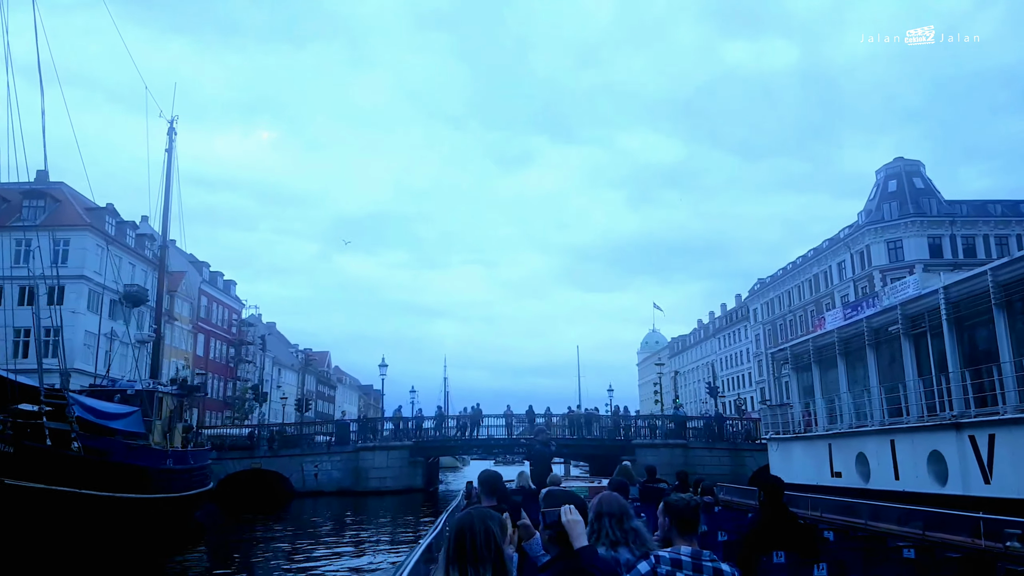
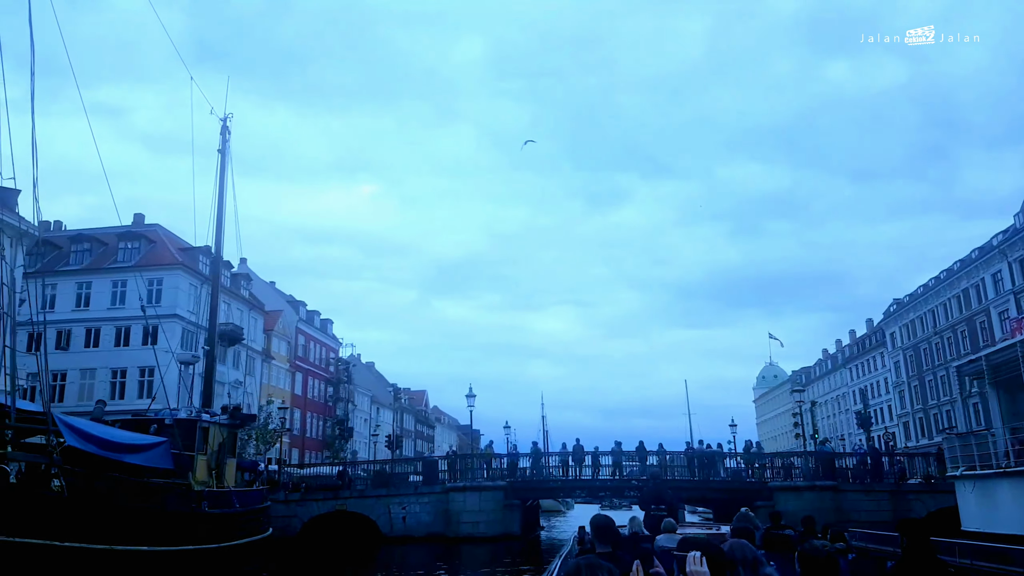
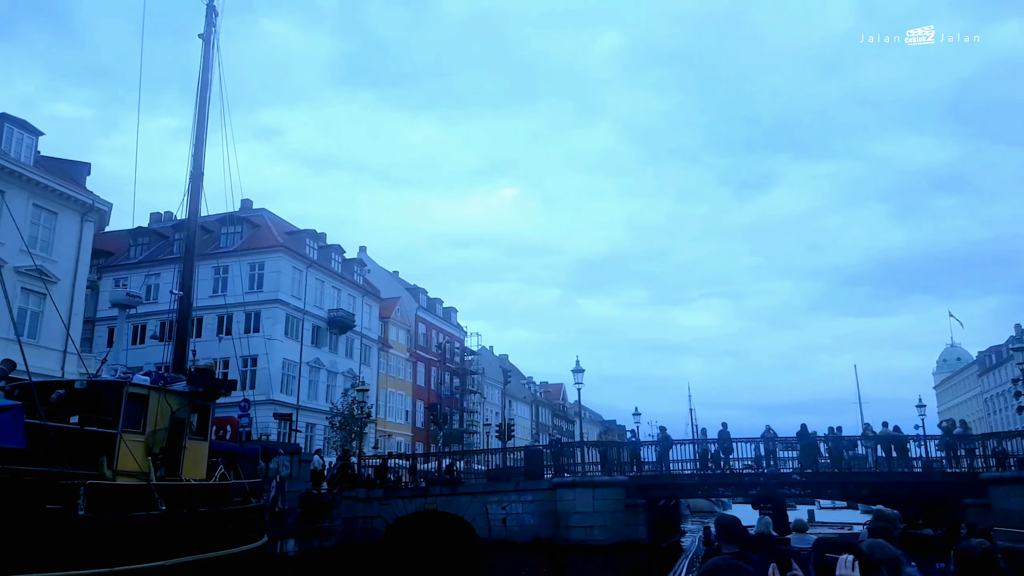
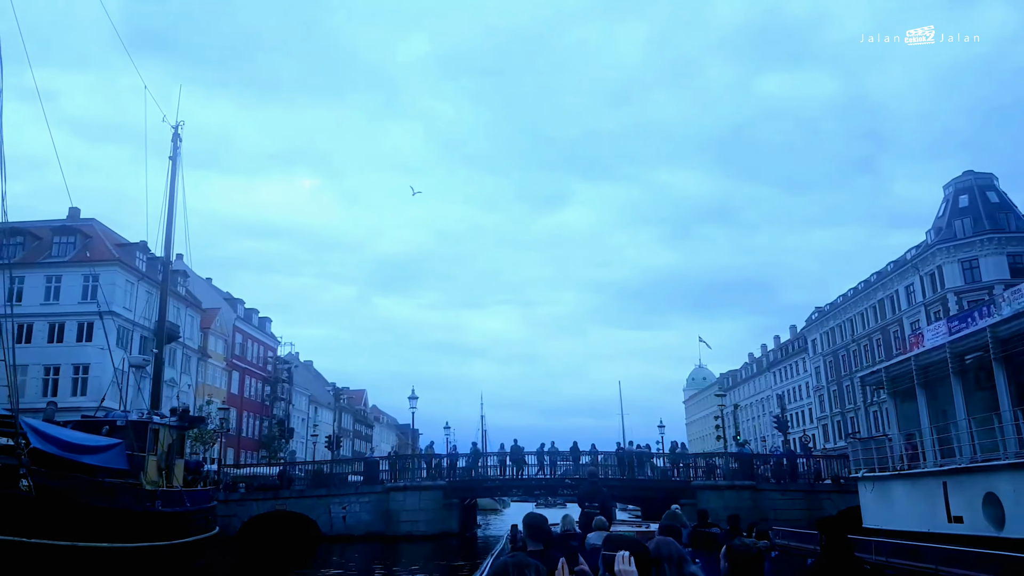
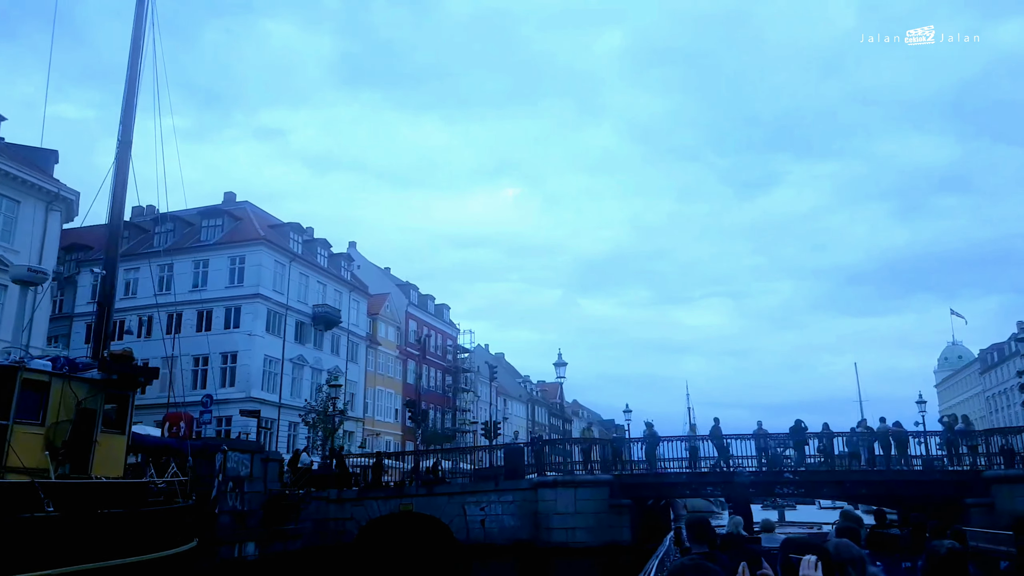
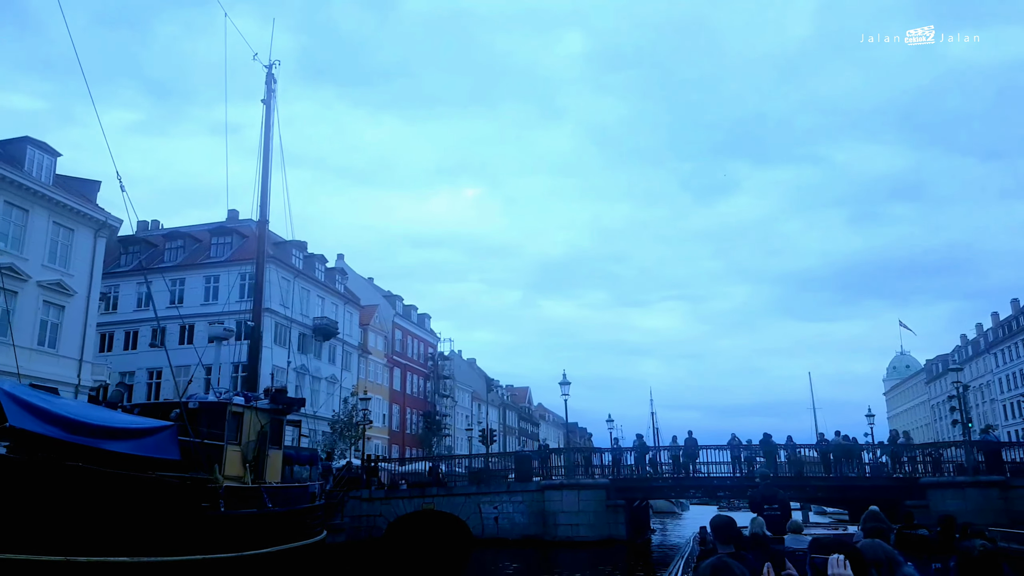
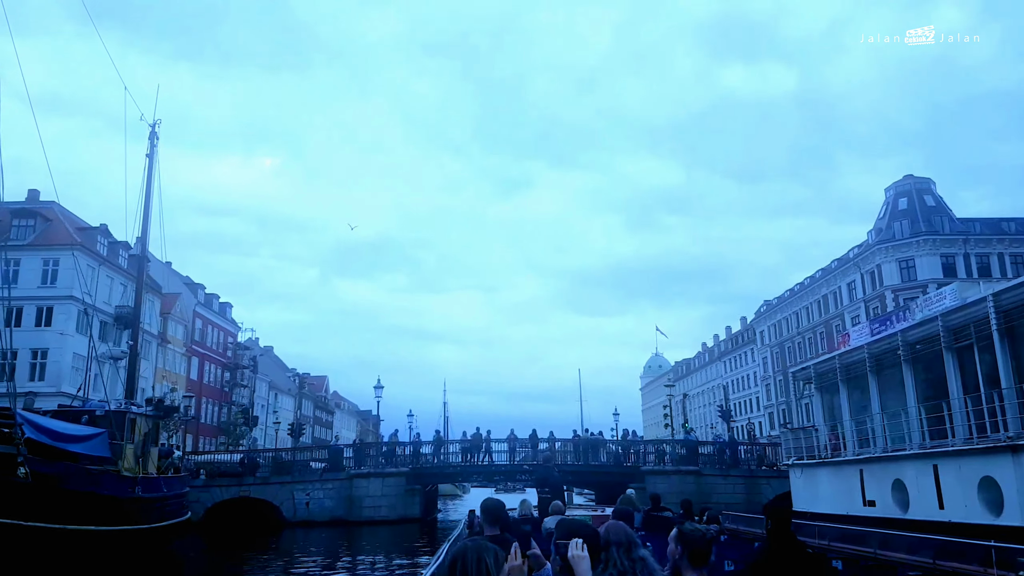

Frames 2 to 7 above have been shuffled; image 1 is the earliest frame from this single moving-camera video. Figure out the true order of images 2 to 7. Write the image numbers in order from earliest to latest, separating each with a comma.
7, 4, 2, 6, 3, 5
